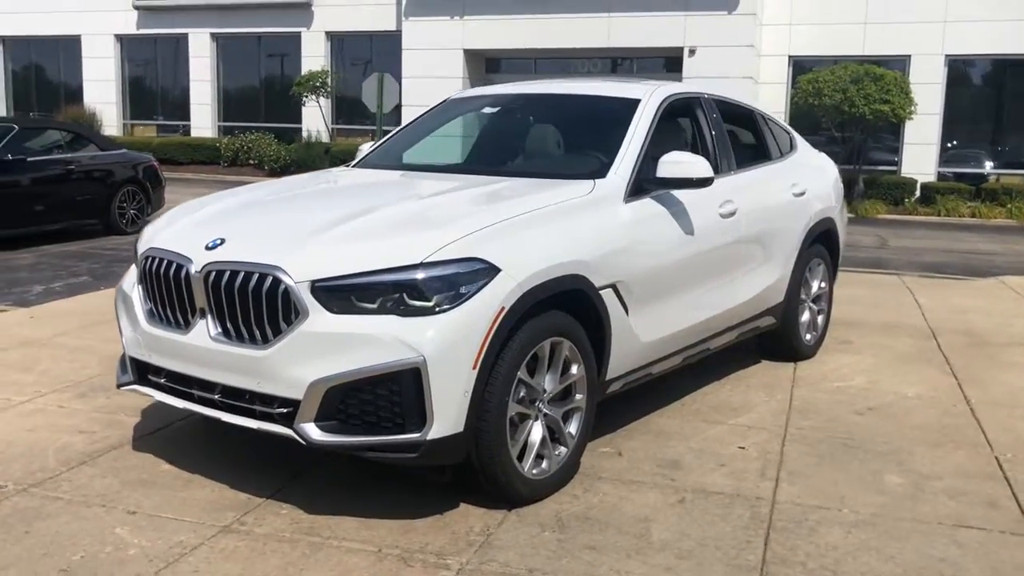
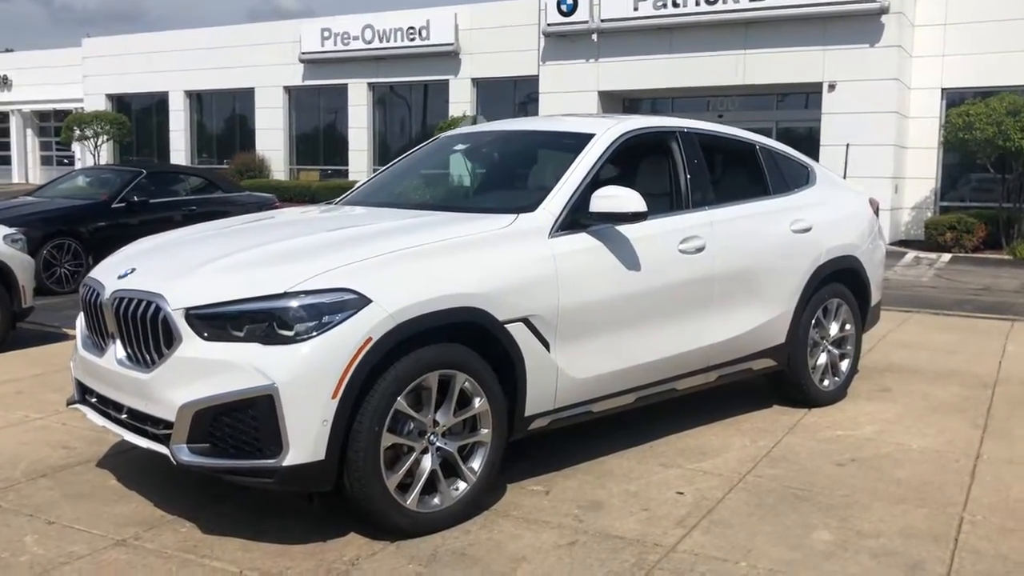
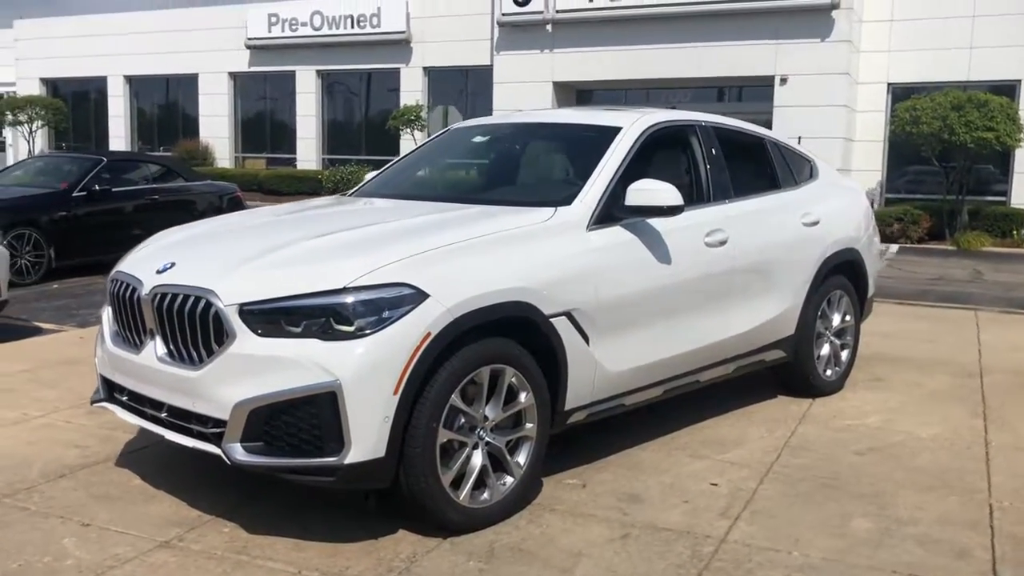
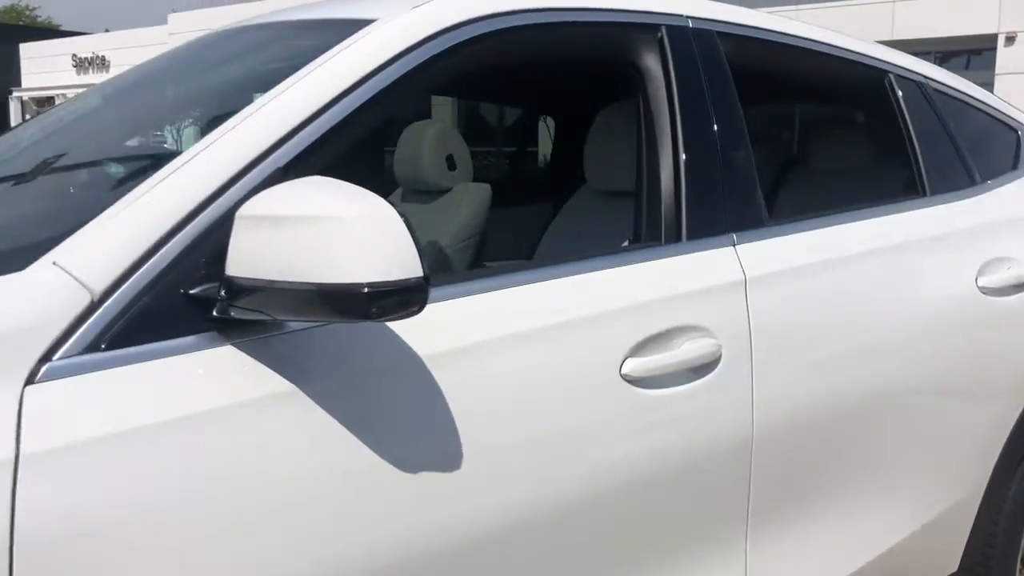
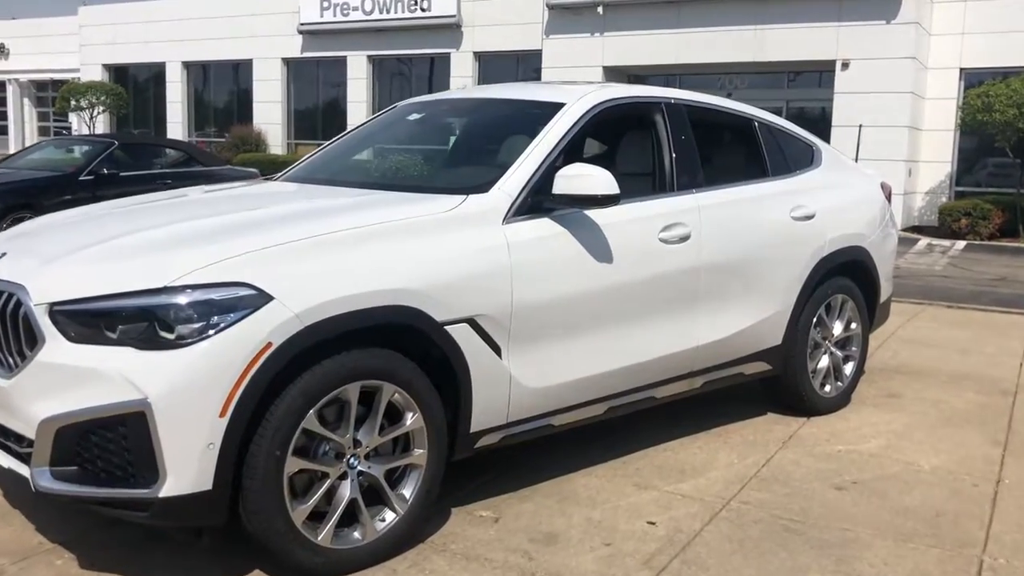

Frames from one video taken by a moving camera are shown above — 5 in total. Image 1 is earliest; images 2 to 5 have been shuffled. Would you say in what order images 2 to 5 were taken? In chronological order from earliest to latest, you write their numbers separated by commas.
3, 2, 5, 4
